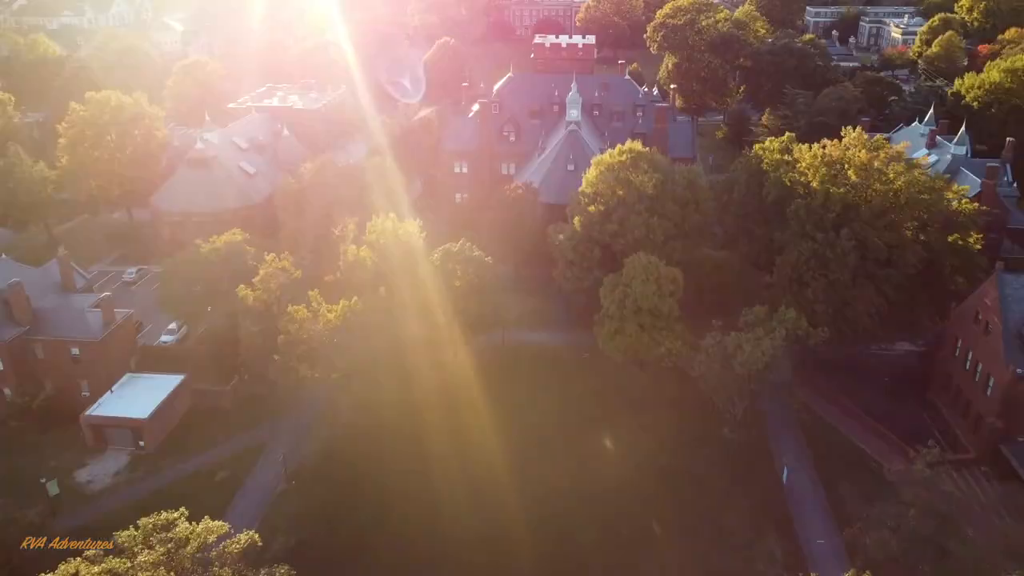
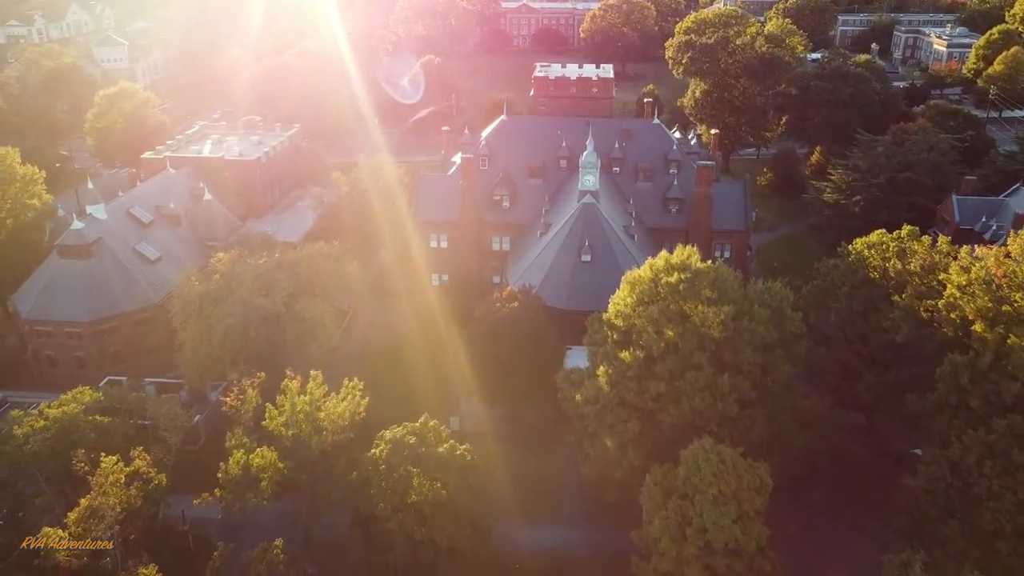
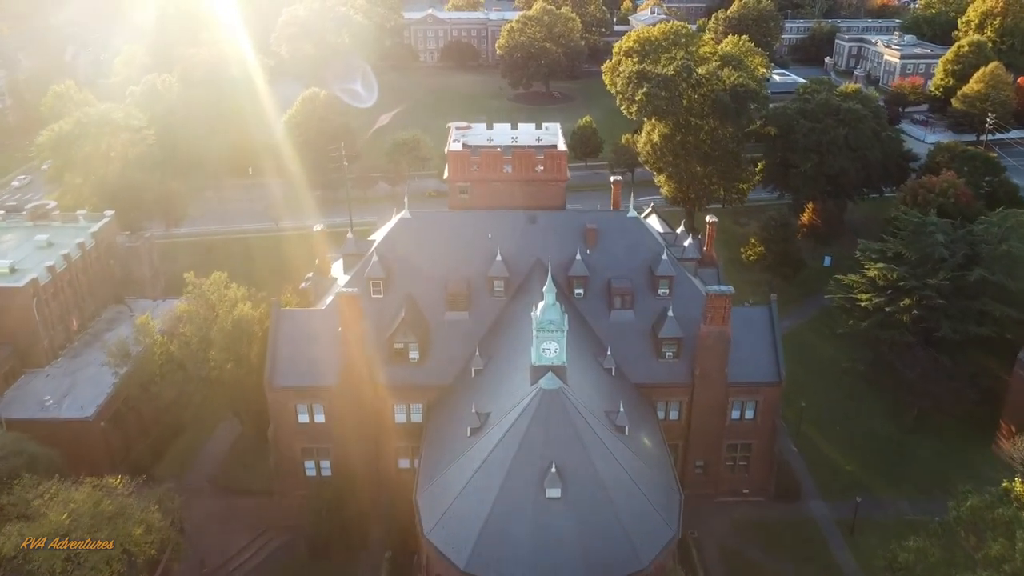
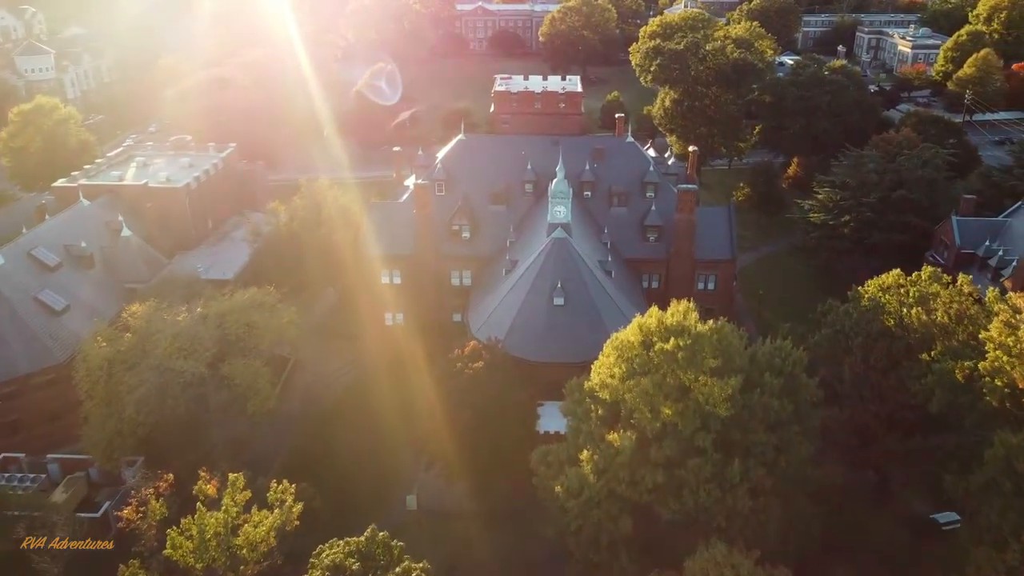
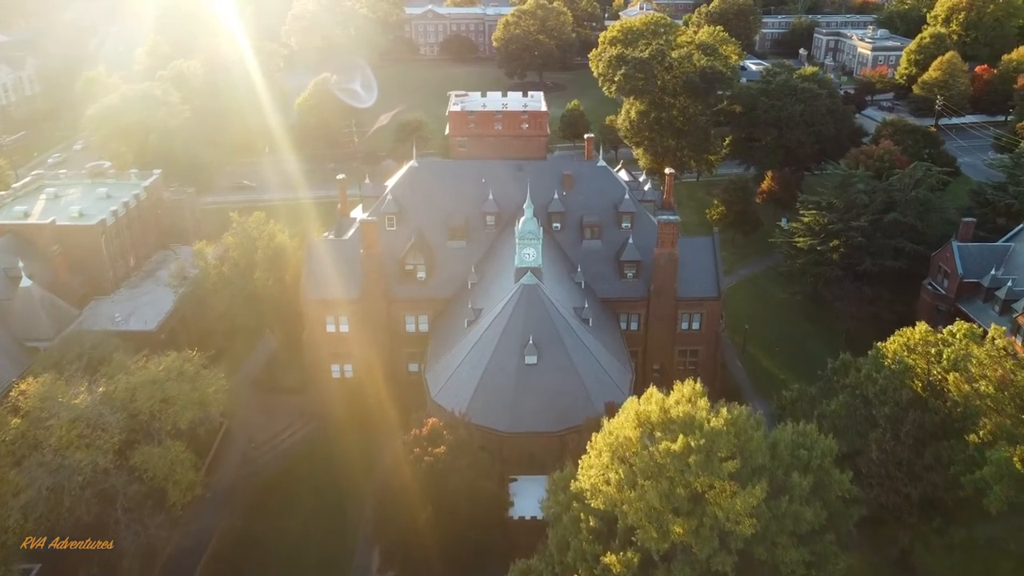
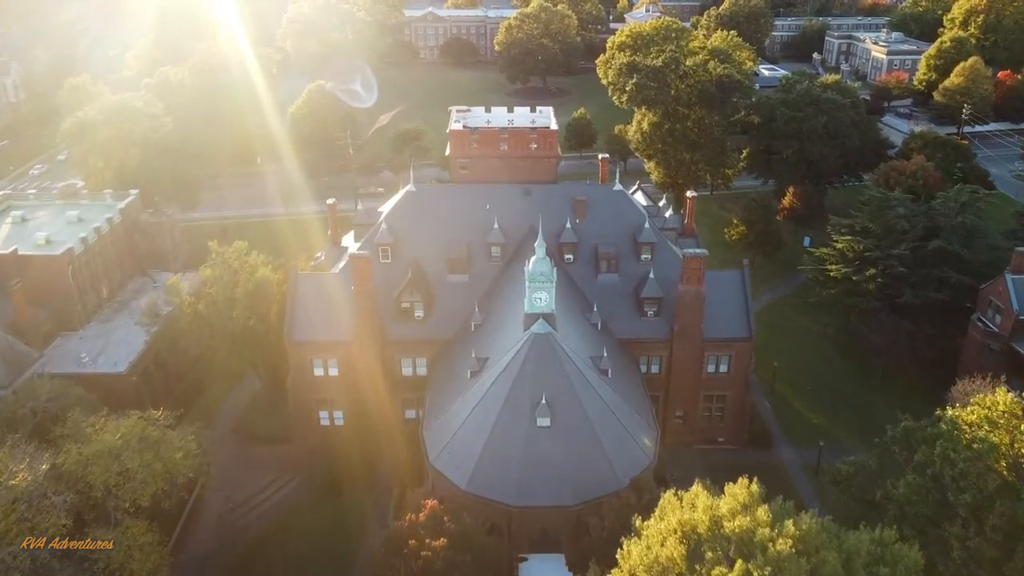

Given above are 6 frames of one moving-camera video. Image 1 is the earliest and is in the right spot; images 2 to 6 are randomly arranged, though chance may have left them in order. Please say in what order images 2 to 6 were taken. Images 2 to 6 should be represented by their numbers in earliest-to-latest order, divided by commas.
2, 4, 5, 6, 3
